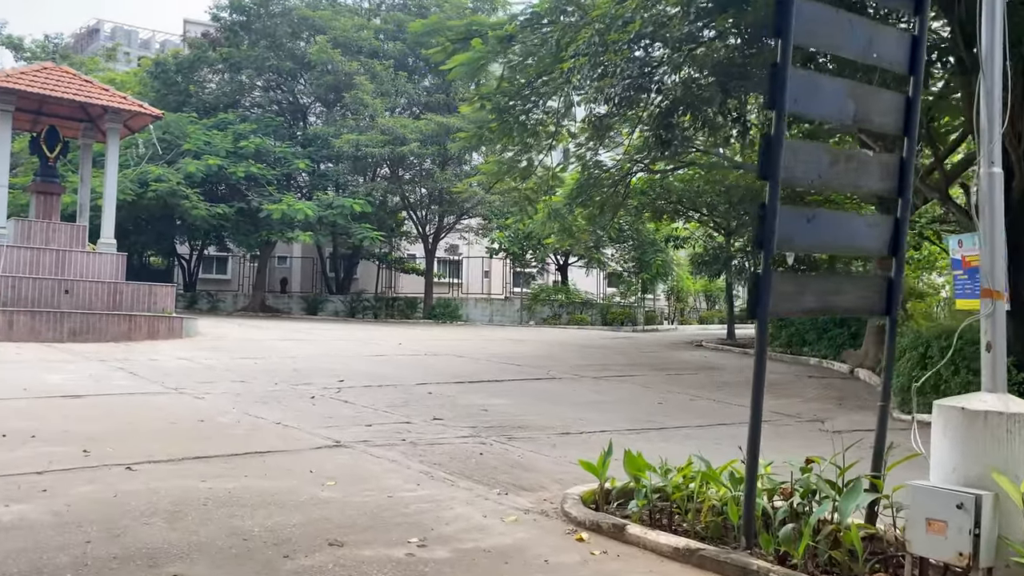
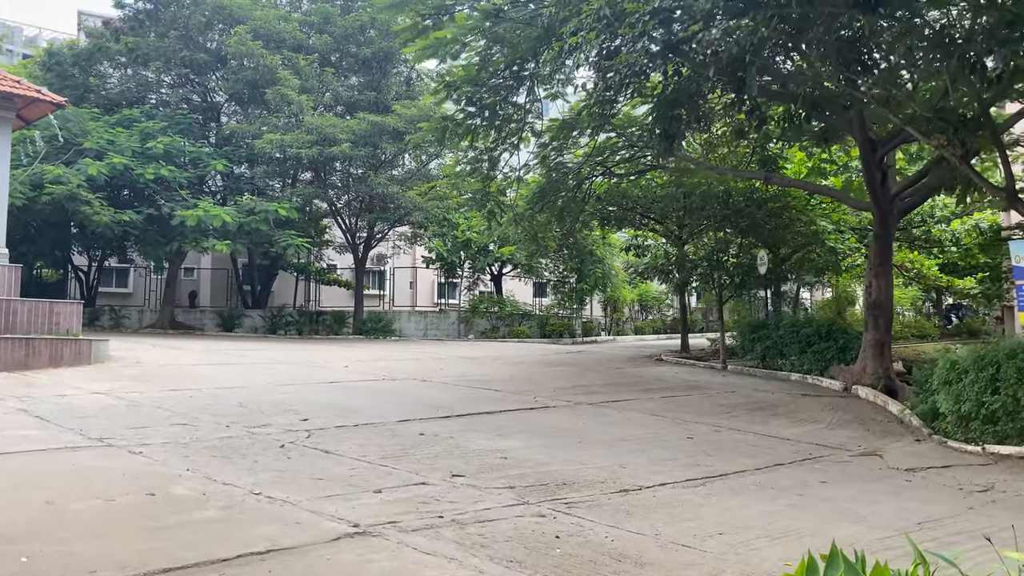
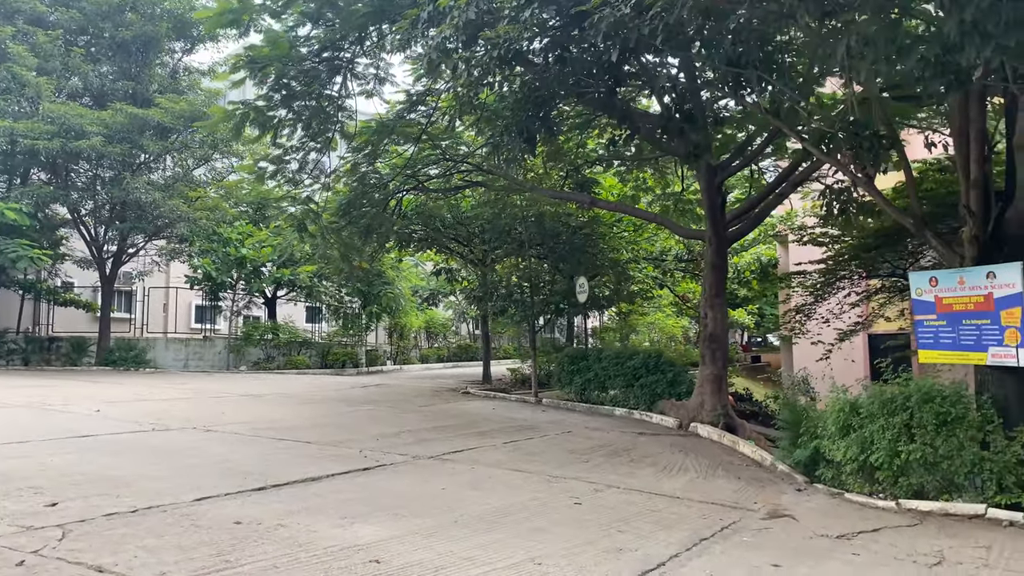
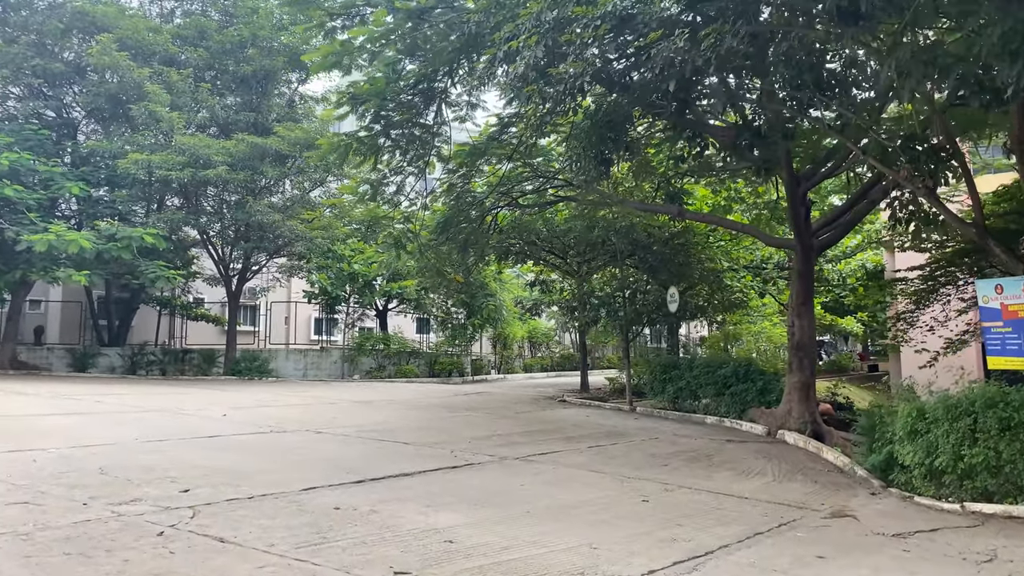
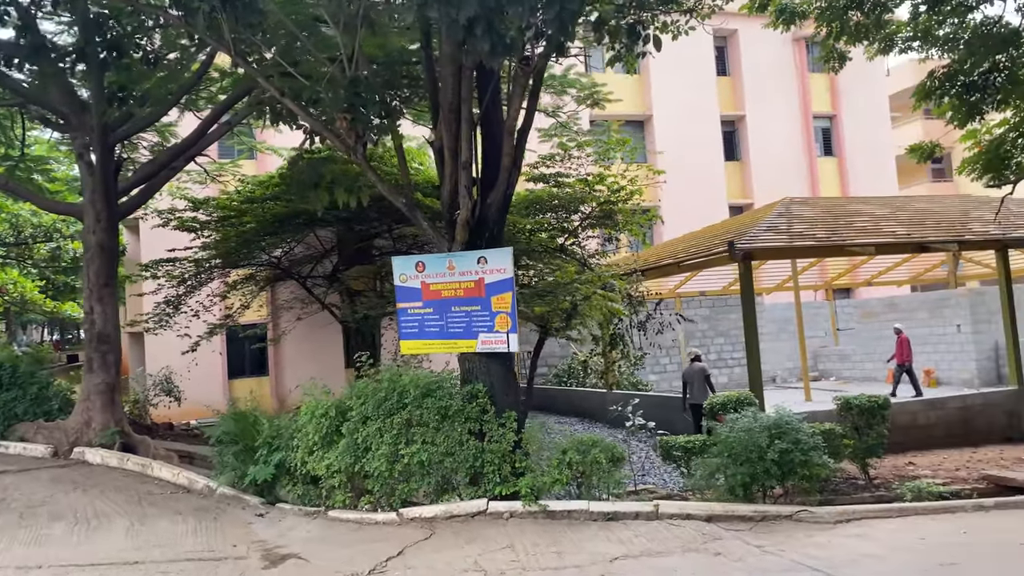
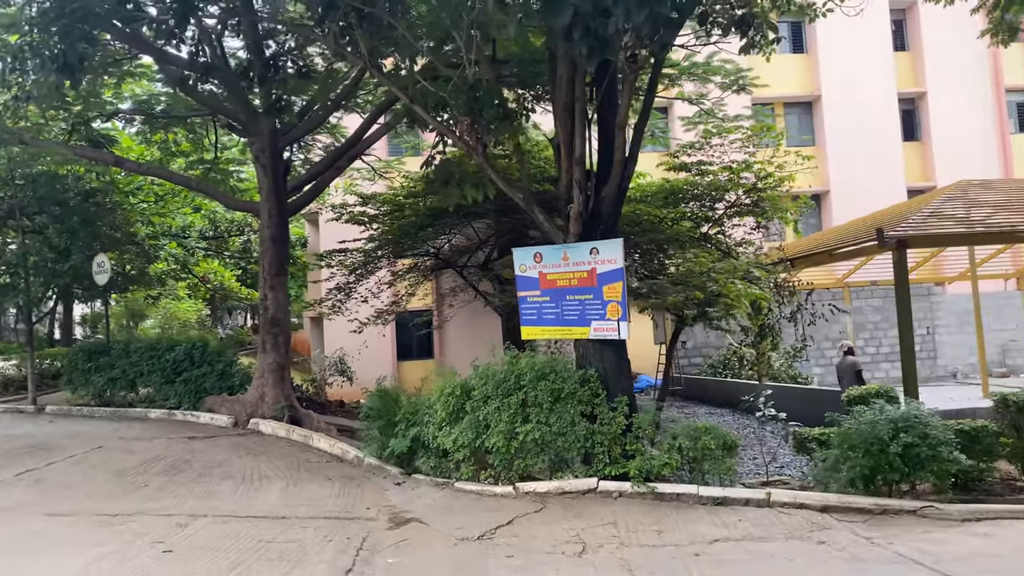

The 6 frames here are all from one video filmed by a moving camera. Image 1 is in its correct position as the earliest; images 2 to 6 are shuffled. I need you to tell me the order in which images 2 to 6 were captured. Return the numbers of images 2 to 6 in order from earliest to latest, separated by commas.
2, 4, 3, 6, 5
